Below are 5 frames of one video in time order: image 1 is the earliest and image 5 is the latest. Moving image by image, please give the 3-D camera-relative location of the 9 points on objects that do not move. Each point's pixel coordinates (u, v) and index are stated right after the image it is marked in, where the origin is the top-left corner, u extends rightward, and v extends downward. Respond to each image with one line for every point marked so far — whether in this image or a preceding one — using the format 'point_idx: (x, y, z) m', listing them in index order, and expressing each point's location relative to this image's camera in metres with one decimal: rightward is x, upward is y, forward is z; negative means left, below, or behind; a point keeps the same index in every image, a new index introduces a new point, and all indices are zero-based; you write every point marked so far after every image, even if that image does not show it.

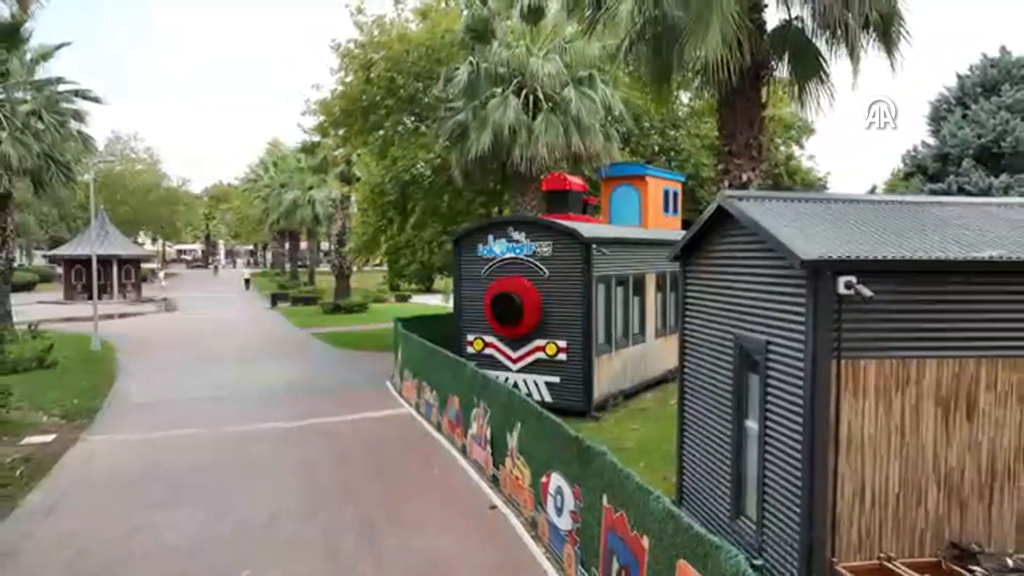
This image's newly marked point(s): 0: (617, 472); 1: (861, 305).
0: (+0.9, -1.5, +7.1) m
1: (+2.7, -0.1, +6.6) m
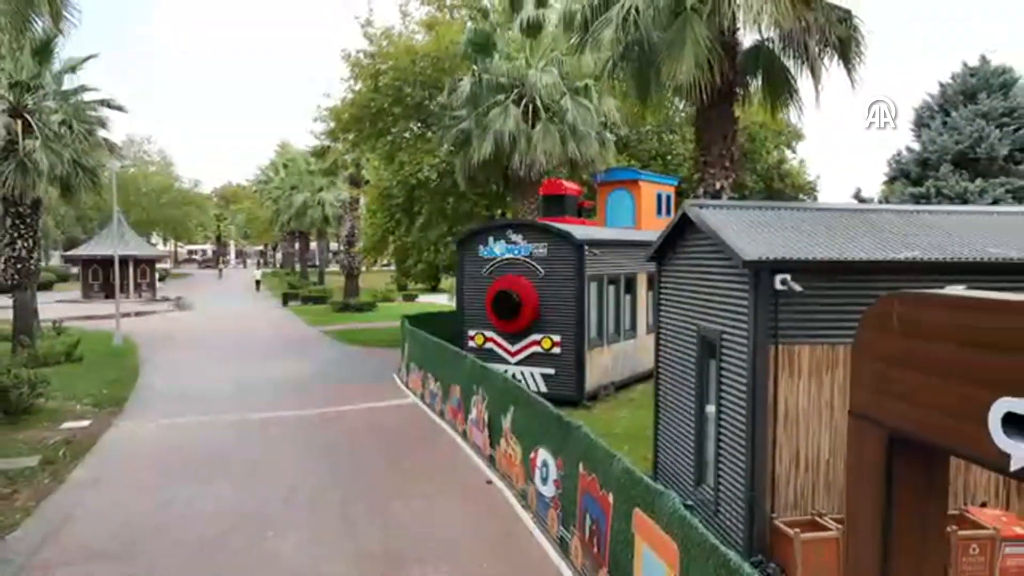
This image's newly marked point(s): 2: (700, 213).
0: (+0.8, -1.5, +8.3) m
1: (+2.6, -0.1, +7.8) m
2: (+2.0, +0.8, +9.1) m
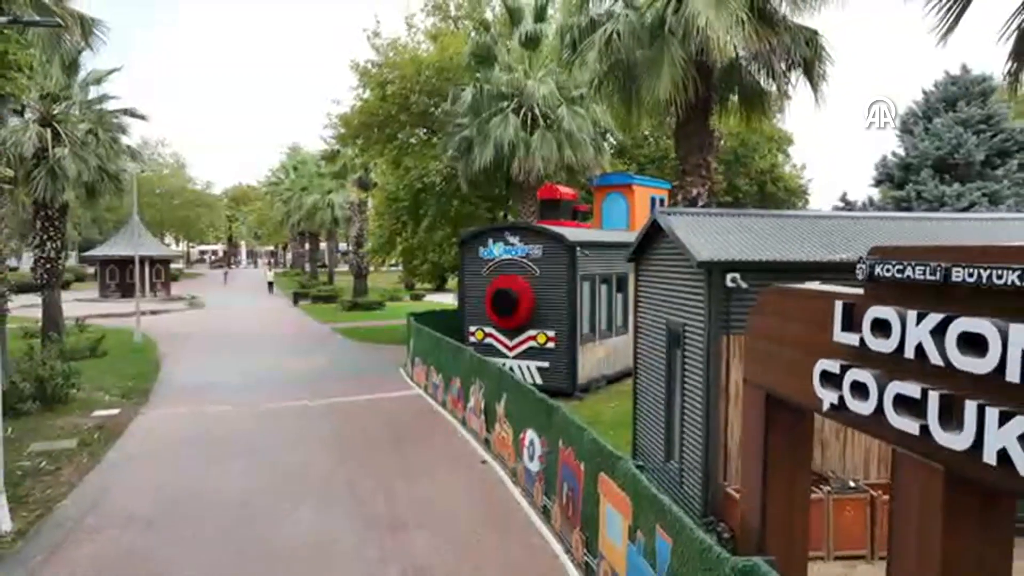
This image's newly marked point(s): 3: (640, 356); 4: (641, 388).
0: (+0.6, -1.5, +9.5) m
1: (+2.4, -0.1, +9.0) m
2: (+1.9, +0.8, +10.3) m
3: (+1.8, -0.9, +11.9) m
4: (+1.8, -1.4, +11.8) m
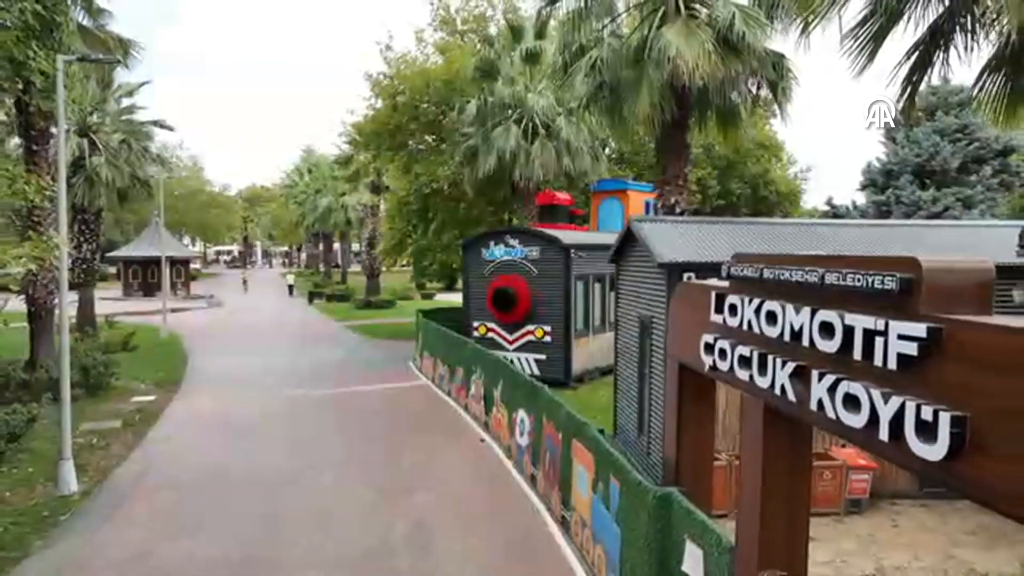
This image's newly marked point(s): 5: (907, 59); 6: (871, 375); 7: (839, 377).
0: (+0.5, -1.4, +11.1) m
1: (+2.3, 0.0, +10.6) m
2: (+1.8, +0.9, +11.8) m
3: (+1.7, -0.9, +13.5) m
4: (+1.7, -1.3, +13.4) m
5: (+3.8, +2.2, +8.3) m
6: (+1.5, -0.4, +3.6) m
7: (+1.4, -0.4, +3.8) m
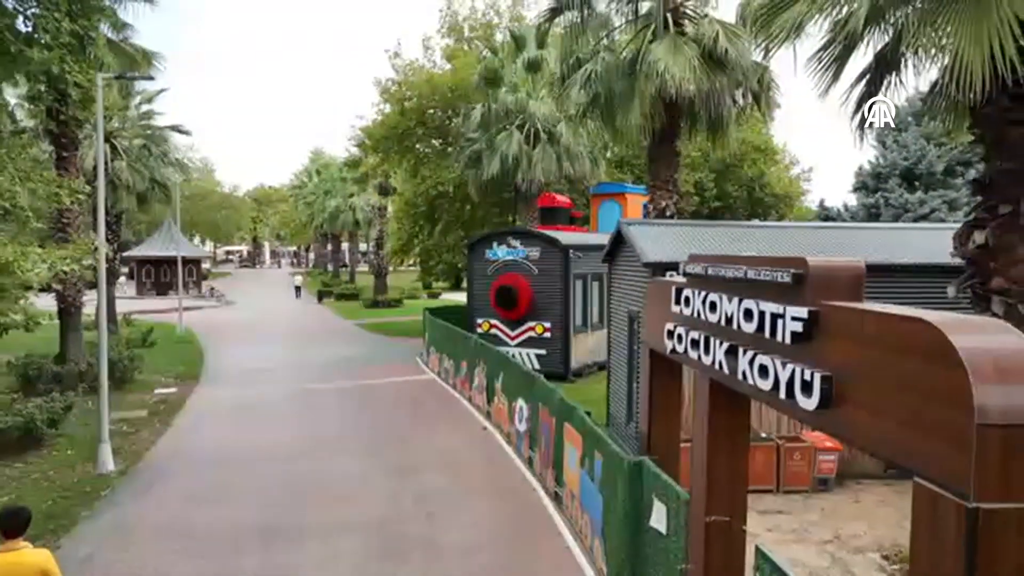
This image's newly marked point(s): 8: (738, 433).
0: (+0.5, -1.4, +12.1) m
1: (+2.3, 0.0, +11.6) m
2: (+1.8, +0.9, +12.9) m
3: (+1.7, -0.9, +14.5) m
4: (+1.7, -1.3, +14.4) m
5: (+3.8, +2.3, +9.3) m
6: (+1.4, -0.3, +4.6) m
7: (+1.4, -0.4, +4.8) m
8: (+1.6, -1.0, +5.9) m
